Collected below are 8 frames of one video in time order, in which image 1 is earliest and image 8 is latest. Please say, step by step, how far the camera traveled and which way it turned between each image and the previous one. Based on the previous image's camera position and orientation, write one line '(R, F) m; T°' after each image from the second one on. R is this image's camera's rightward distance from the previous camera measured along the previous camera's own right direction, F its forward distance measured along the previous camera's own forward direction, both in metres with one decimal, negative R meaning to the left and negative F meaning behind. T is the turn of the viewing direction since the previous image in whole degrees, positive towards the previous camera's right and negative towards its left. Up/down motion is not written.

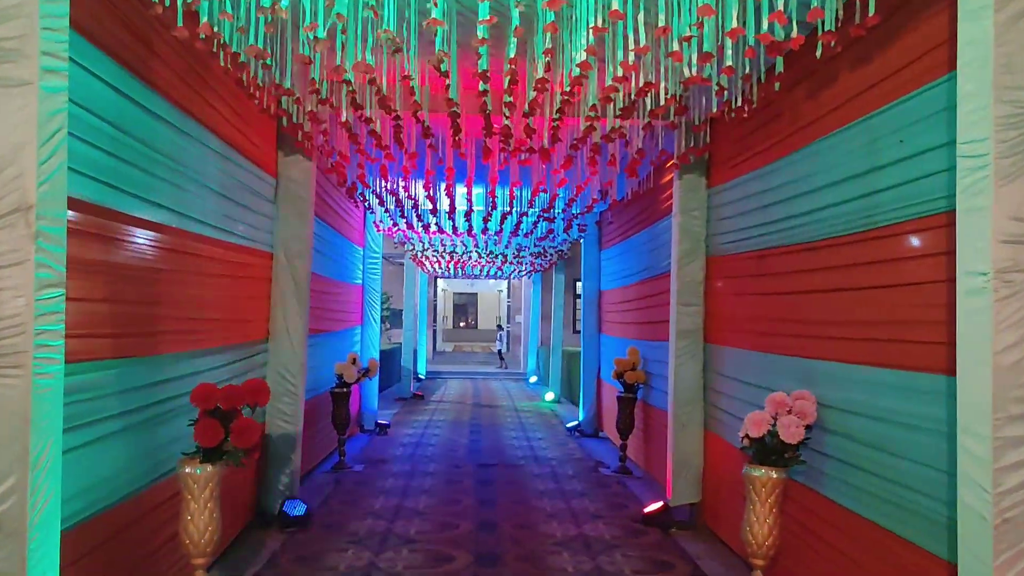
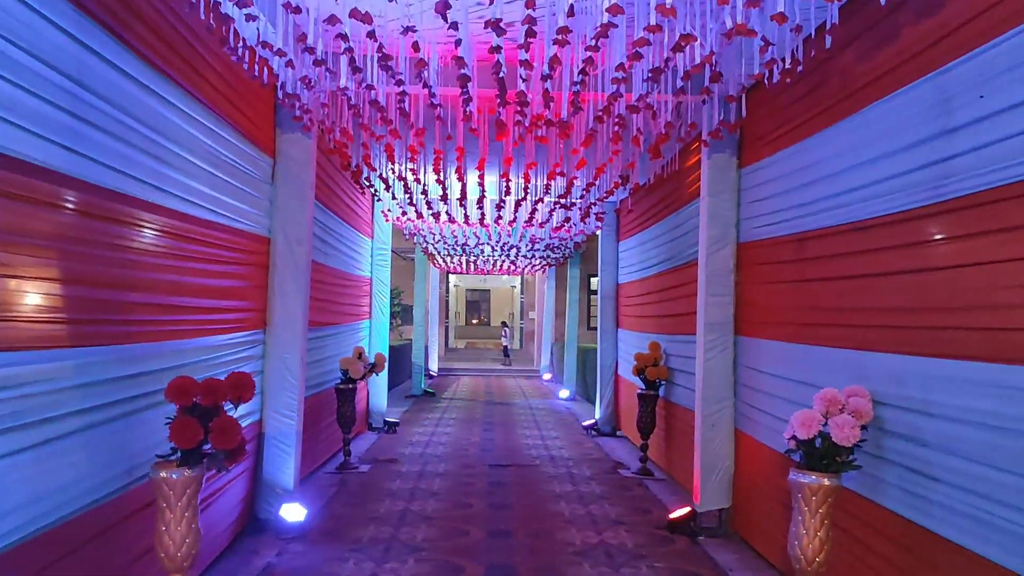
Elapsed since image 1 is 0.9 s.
(0.0, +0.3) m; -1°
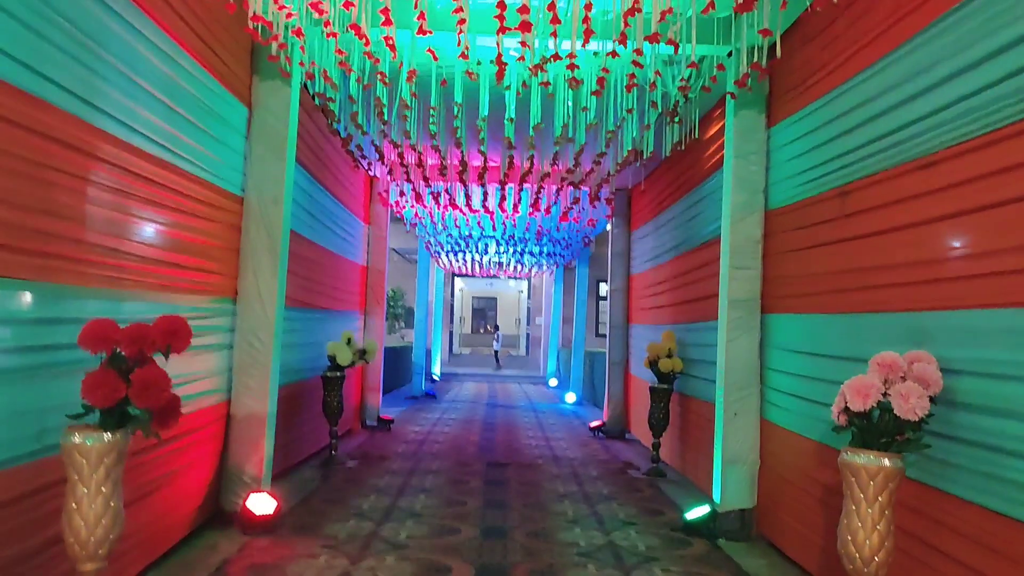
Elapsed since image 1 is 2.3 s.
(0.0, +0.5) m; -1°
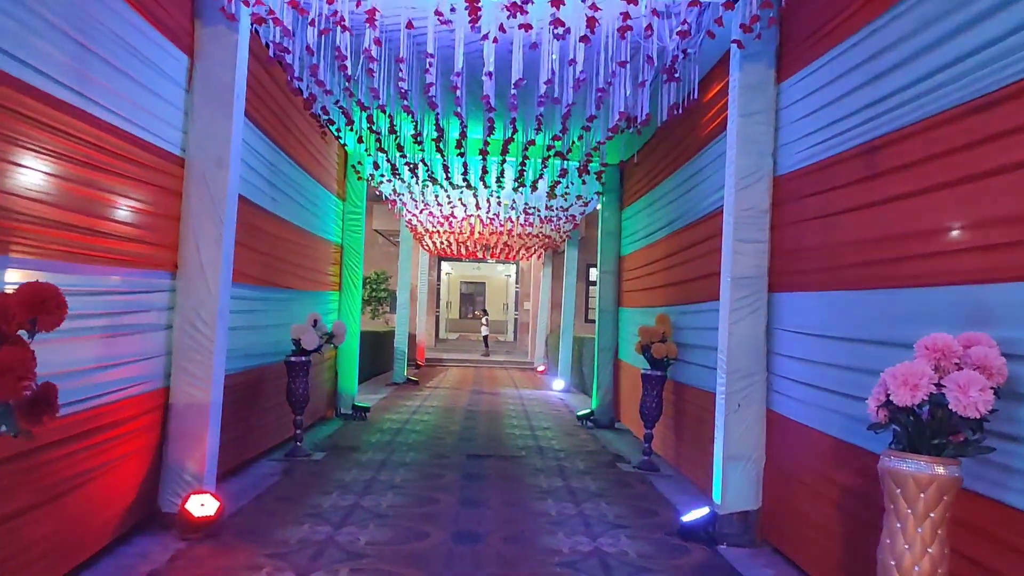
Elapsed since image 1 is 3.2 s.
(+0.1, +0.4) m; +1°
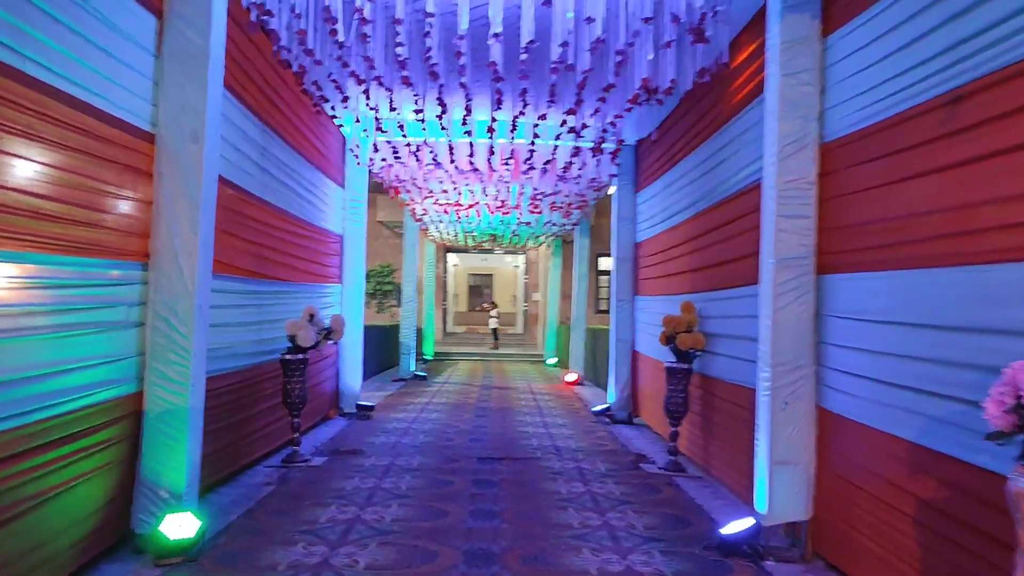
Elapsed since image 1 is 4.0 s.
(0.0, +0.4) m; 0°
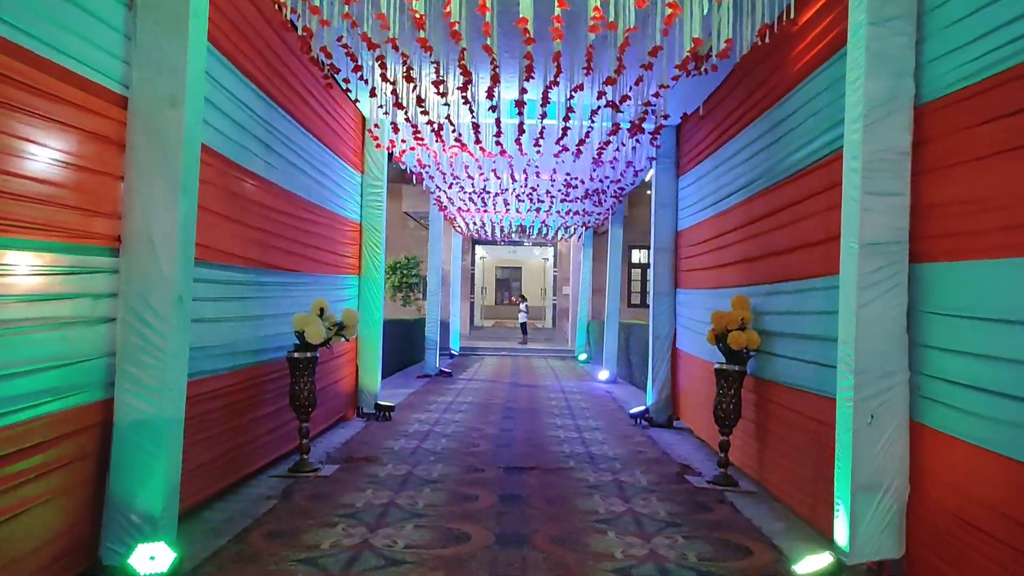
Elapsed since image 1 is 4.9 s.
(0.0, +0.5) m; -2°
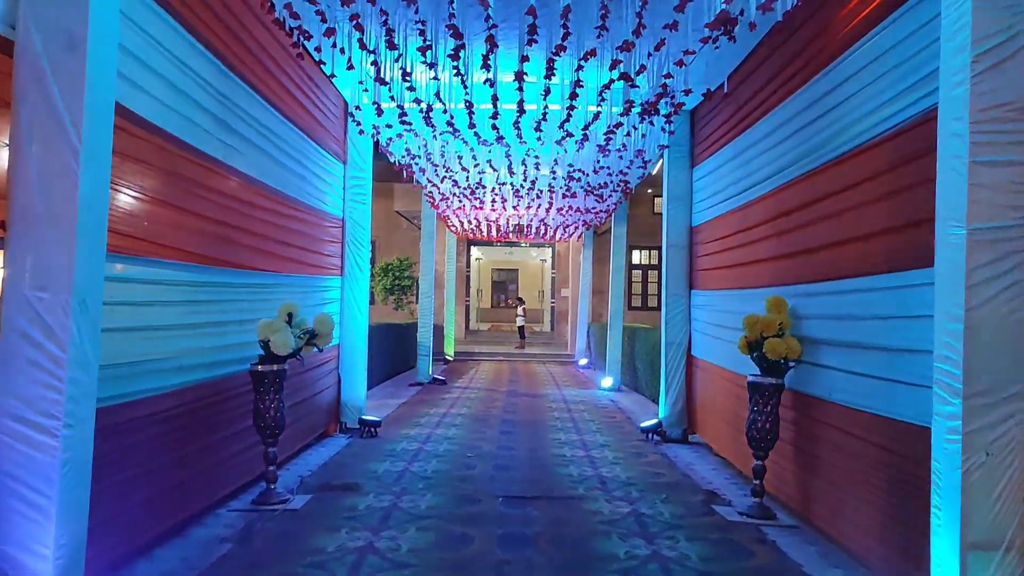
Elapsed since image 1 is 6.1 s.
(0.0, +0.6) m; 0°
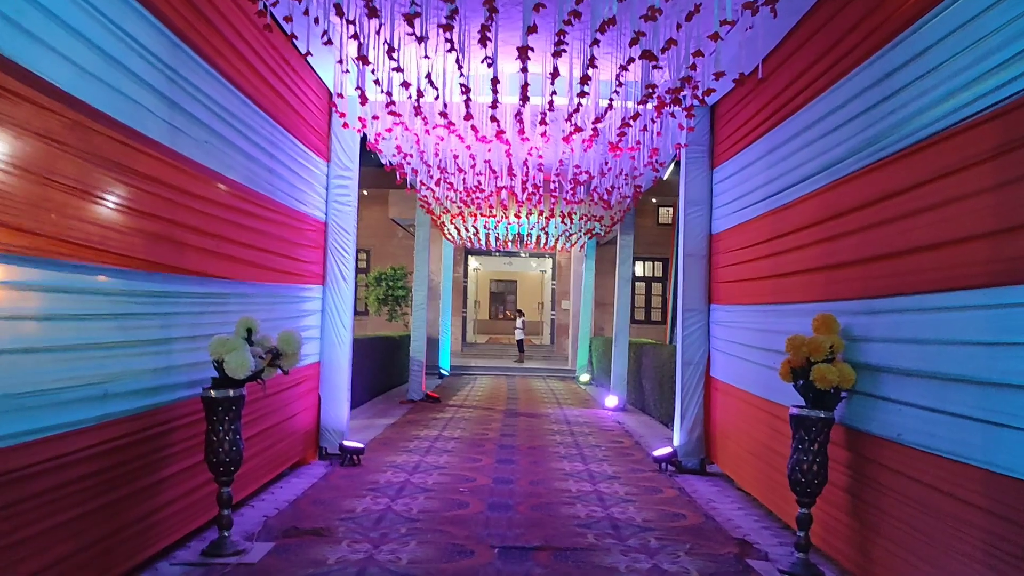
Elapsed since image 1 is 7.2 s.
(0.0, +0.6) m; 0°
